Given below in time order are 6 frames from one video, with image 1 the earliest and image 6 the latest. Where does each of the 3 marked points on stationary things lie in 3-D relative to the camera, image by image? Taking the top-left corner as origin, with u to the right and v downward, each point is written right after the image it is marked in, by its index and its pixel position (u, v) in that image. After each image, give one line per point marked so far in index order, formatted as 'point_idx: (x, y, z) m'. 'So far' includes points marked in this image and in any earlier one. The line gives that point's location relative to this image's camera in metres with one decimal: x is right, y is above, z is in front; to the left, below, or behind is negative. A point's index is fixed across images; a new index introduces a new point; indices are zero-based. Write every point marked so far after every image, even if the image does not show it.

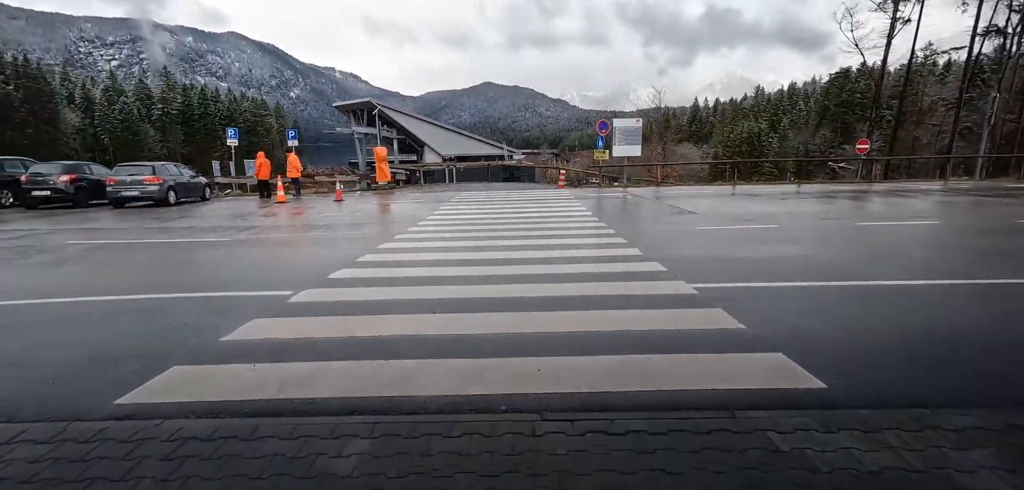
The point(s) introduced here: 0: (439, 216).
0: (-2.0, +0.9, +14.1) m
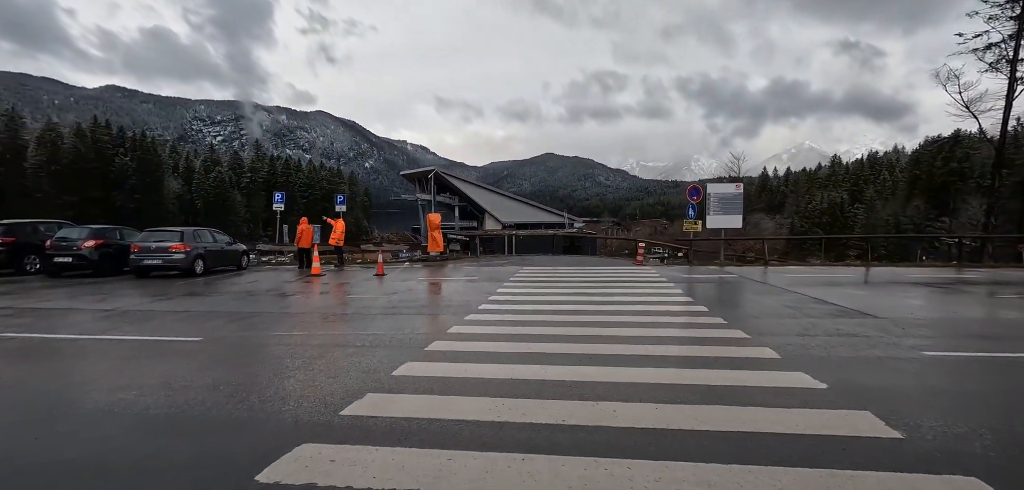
0: (-0.4, -1.2, +11.0) m
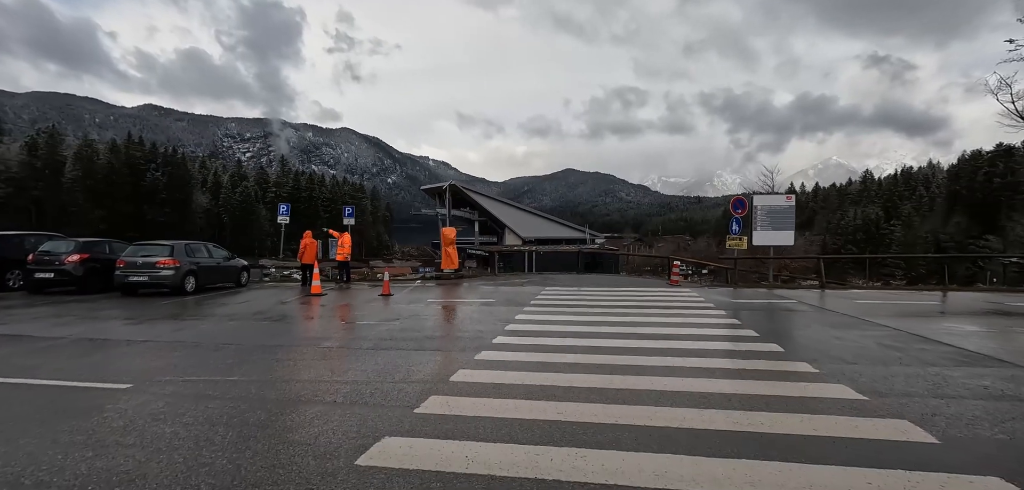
0: (0.0, -1.5, +9.3) m
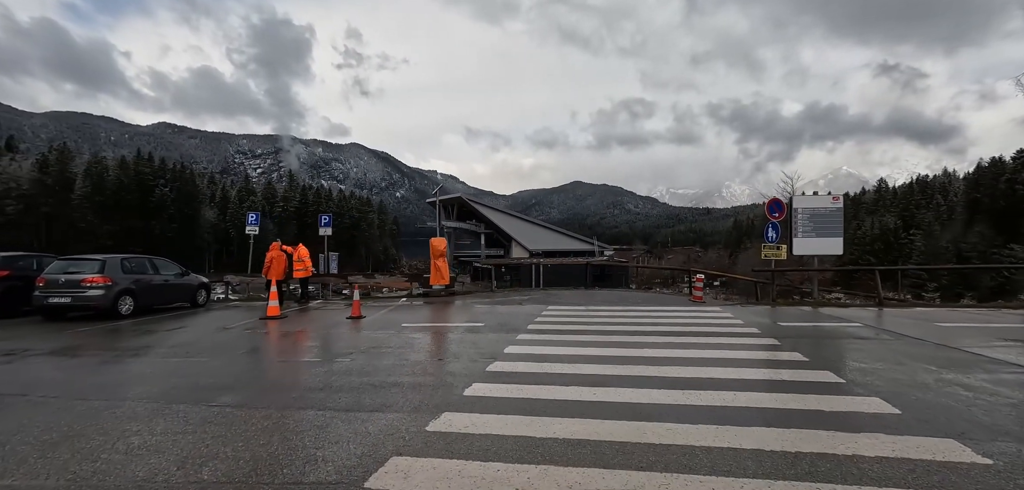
0: (-0.1, -1.6, +7.0) m
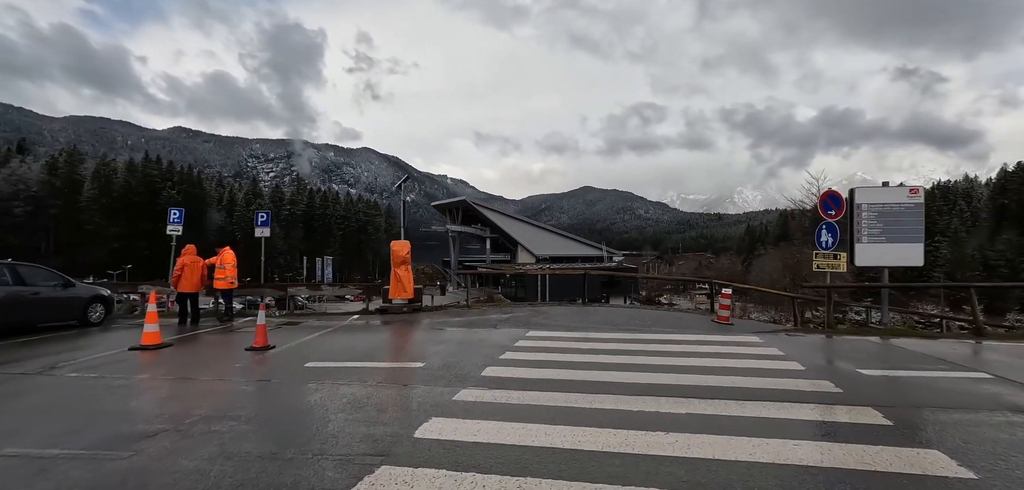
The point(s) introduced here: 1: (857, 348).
0: (-0.9, -1.7, +3.9) m
1: (+6.2, -1.9, +9.2) m
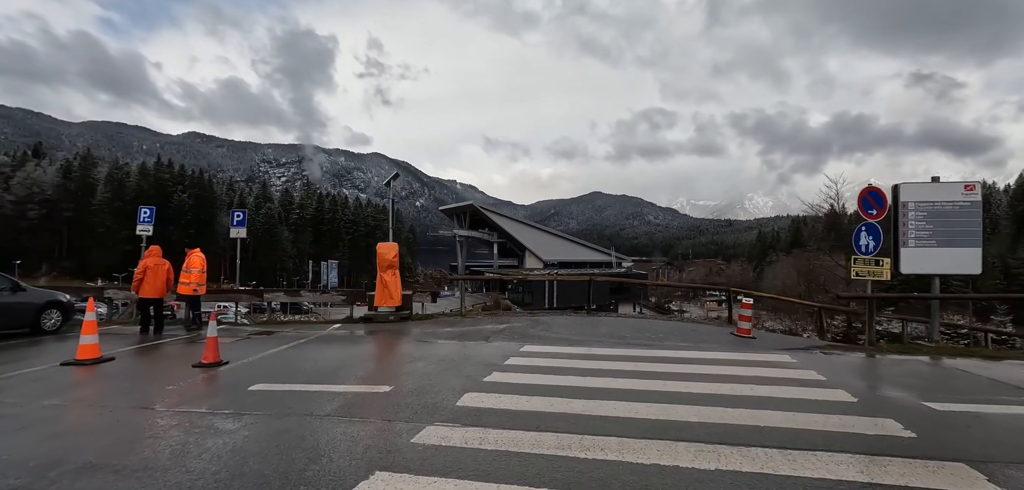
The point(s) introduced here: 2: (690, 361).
0: (-1.1, -1.7, +2.7) m
1: (+6.1, -1.9, +7.8) m
2: (+2.8, -1.9, +7.8) m
